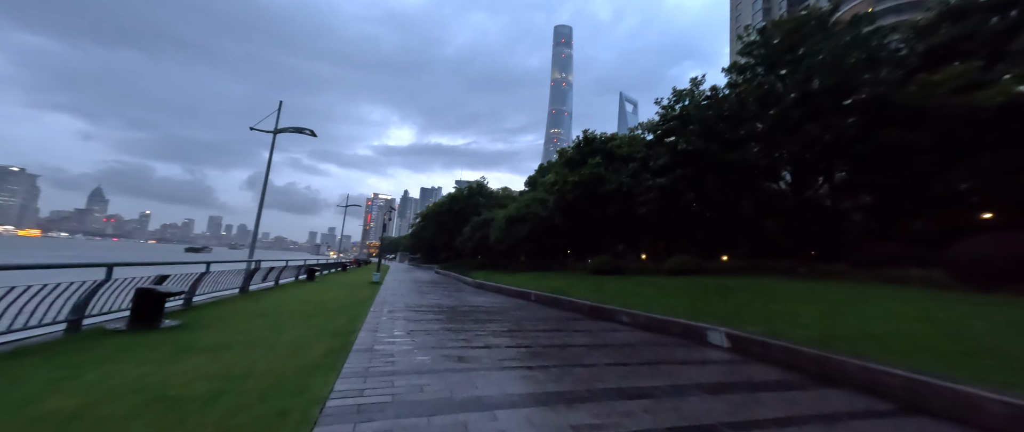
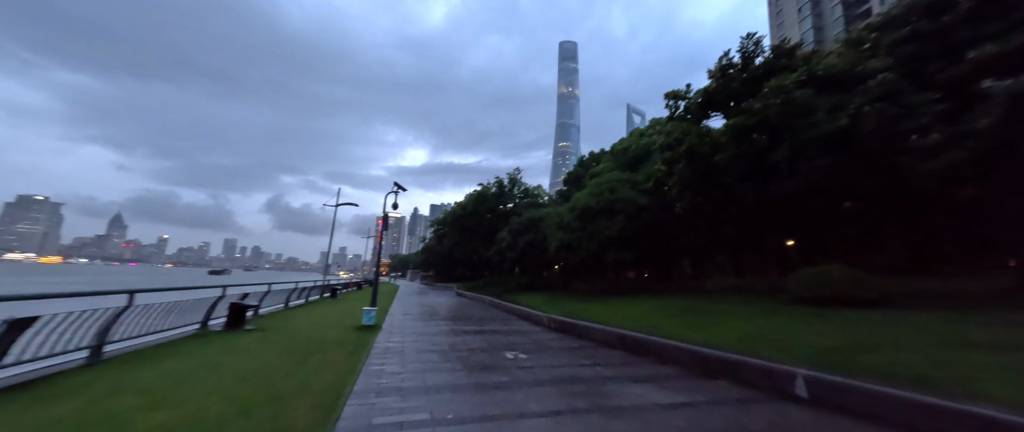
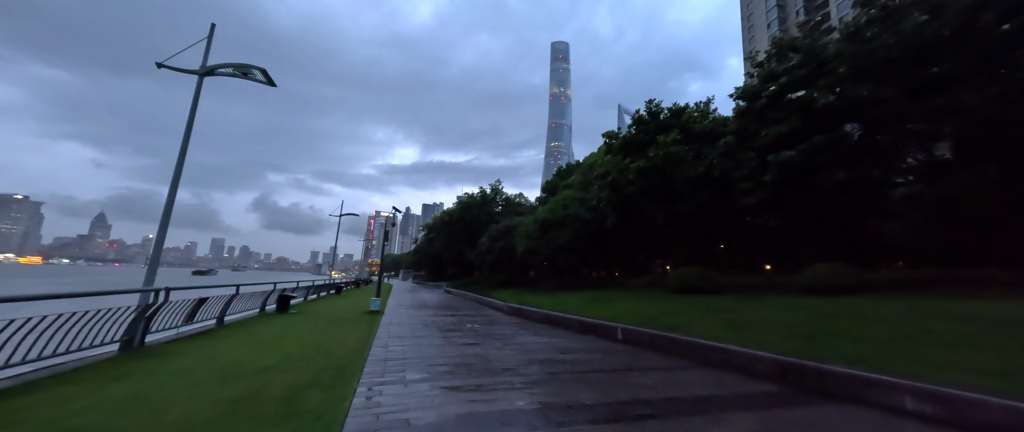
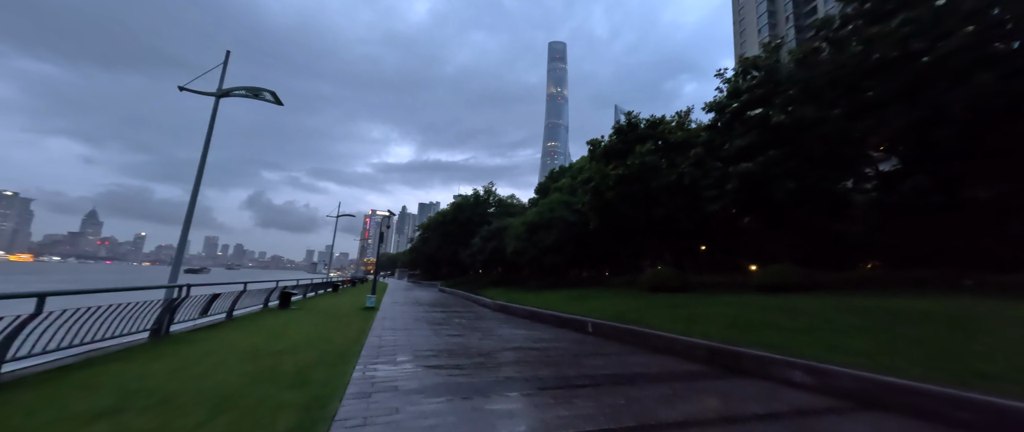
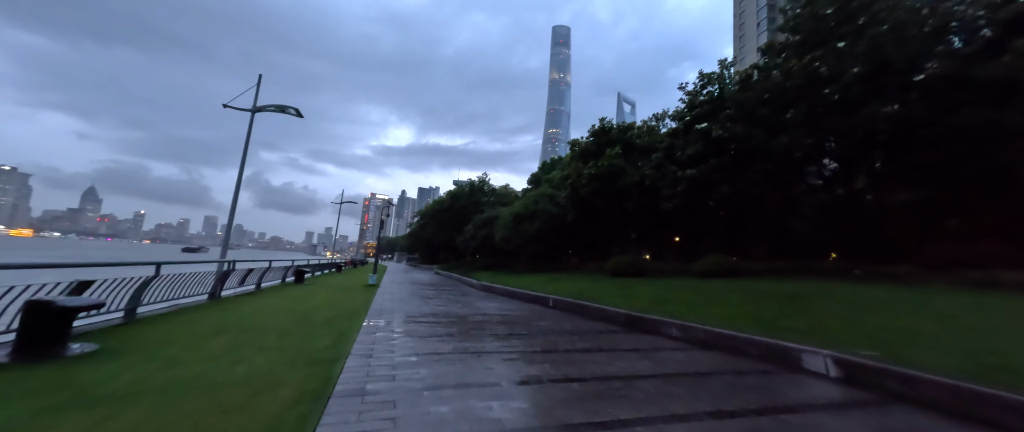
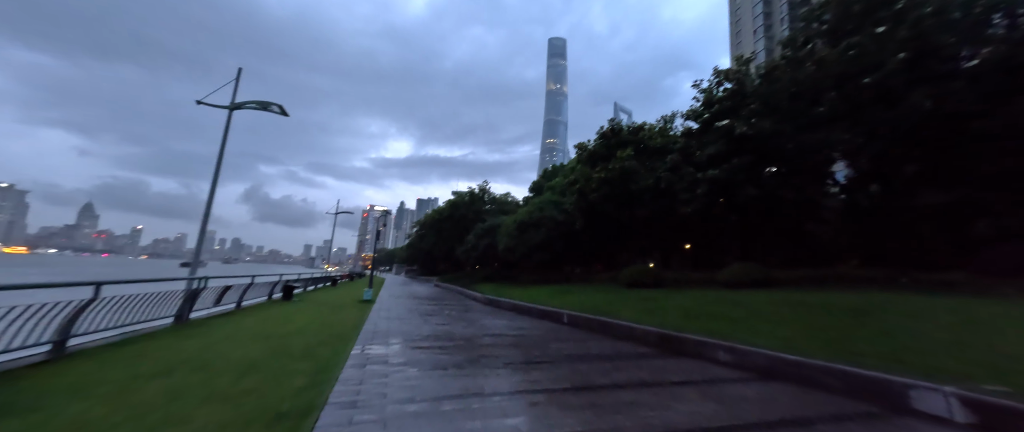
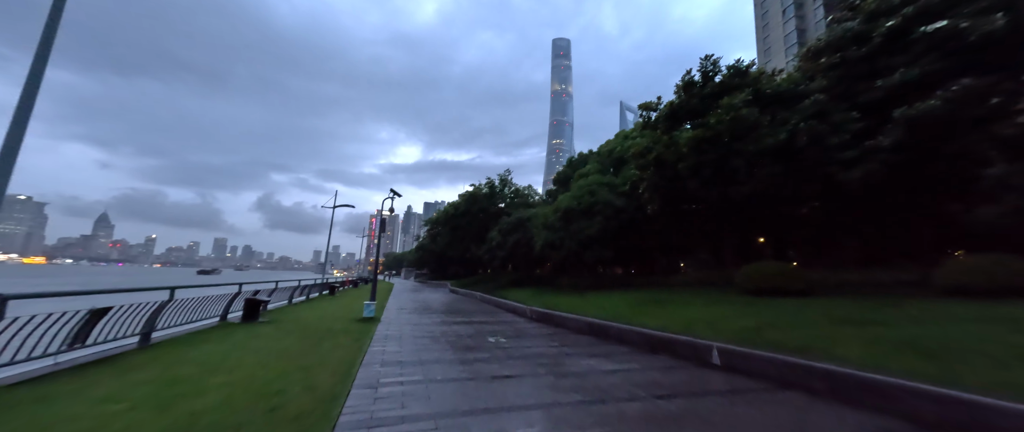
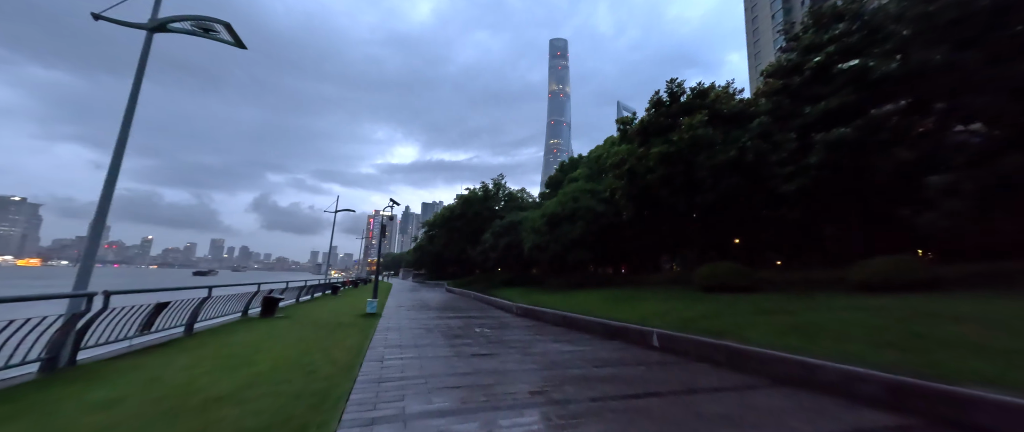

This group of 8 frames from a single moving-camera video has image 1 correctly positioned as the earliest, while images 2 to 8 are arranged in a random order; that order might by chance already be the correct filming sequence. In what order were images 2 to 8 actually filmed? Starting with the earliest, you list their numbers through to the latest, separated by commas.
5, 6, 4, 3, 8, 7, 2
